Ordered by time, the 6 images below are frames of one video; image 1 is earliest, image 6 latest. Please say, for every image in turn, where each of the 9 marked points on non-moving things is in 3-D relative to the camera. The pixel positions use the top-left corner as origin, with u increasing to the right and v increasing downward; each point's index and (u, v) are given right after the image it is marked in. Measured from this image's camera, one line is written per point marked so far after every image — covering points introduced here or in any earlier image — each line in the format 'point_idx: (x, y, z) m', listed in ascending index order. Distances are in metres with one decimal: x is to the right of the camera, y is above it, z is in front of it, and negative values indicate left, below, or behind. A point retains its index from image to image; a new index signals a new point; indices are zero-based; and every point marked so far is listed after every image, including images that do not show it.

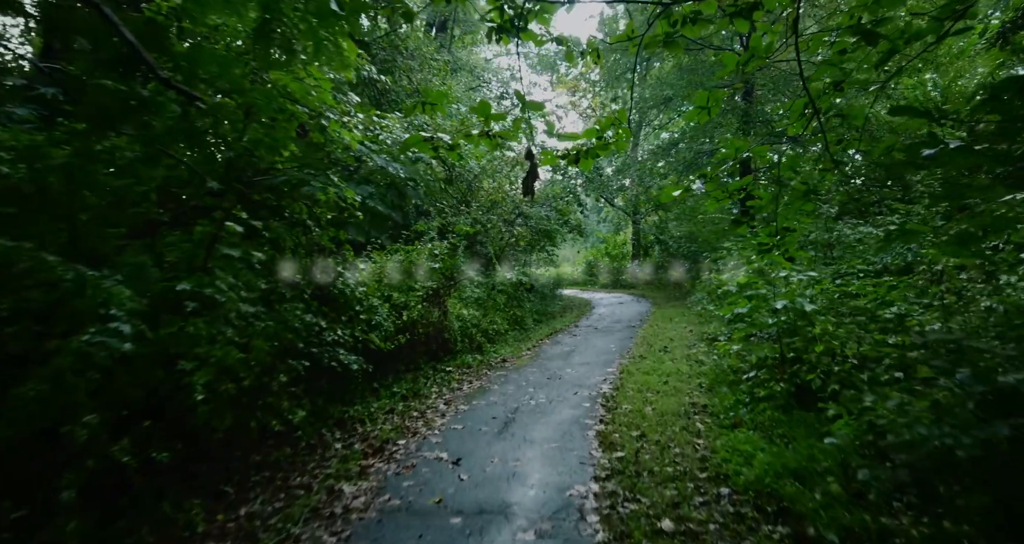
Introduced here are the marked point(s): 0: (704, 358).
0: (+2.9, -1.3, +7.4) m
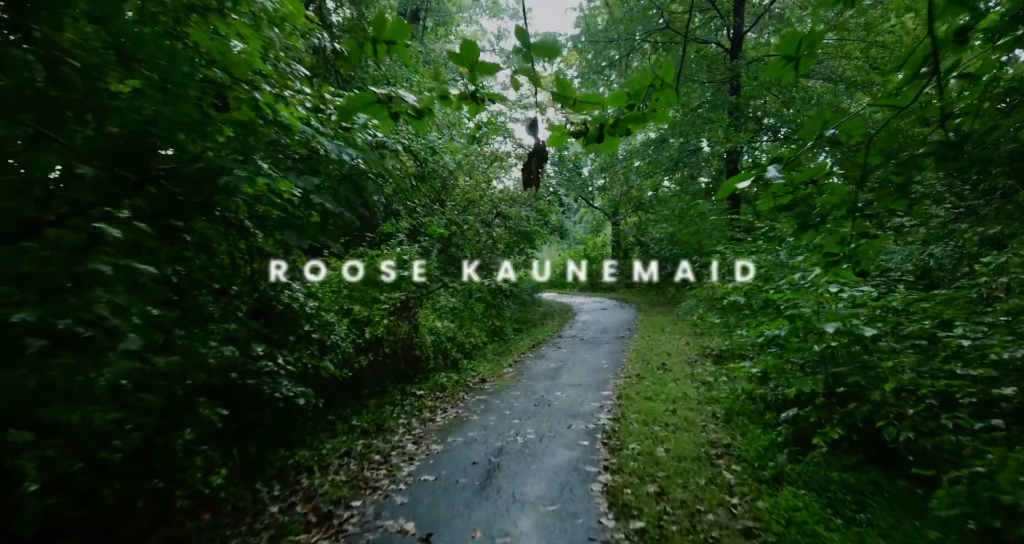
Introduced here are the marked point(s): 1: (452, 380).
0: (+2.7, -1.5, +6.5) m
1: (-1.0, -1.8, +8.0) m
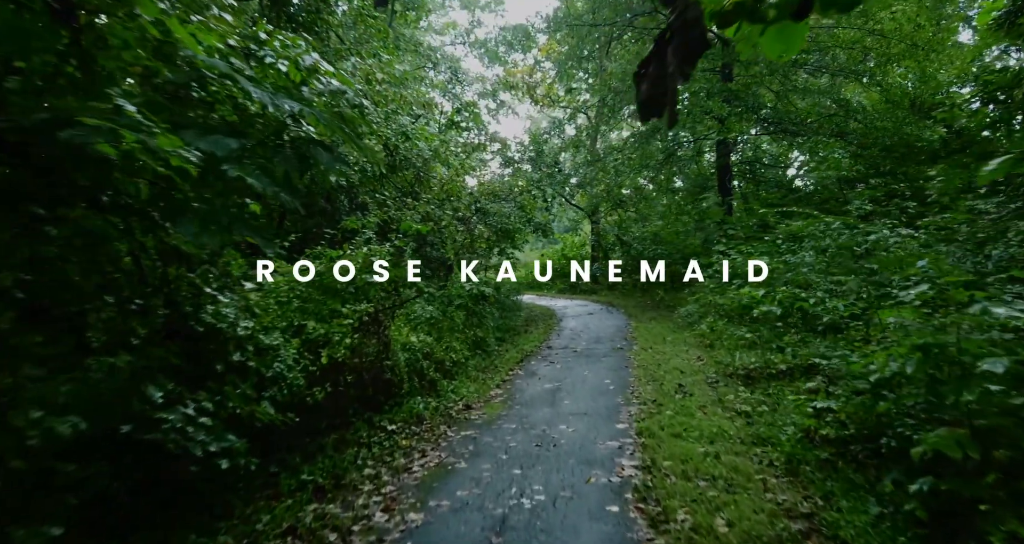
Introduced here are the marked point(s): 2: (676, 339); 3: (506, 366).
0: (+2.6, -1.5, +5.4) m
1: (-1.1, -1.8, +6.6) m
2: (+3.2, -1.3, +9.5) m
3: (-0.1, -1.7, +8.9) m
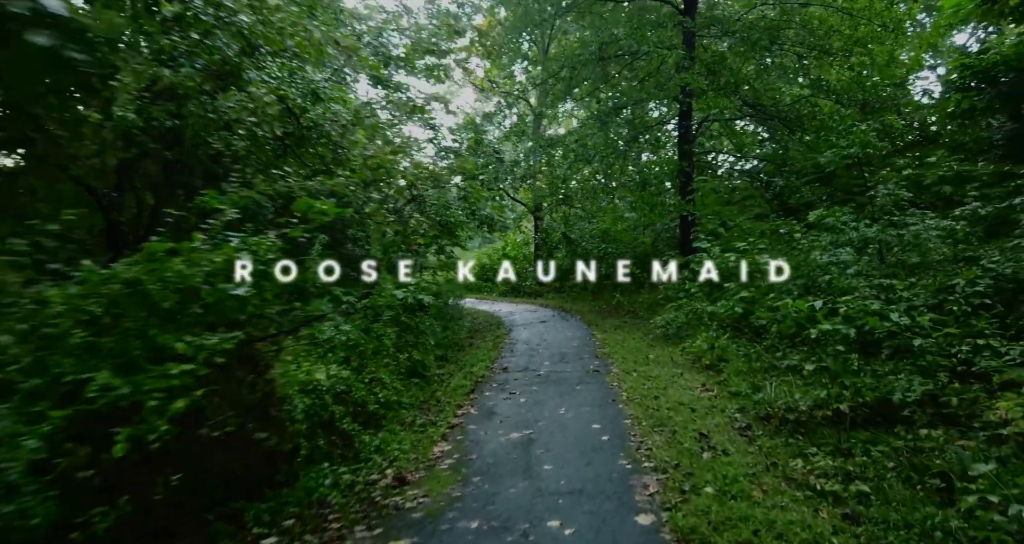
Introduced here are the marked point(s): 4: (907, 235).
0: (+2.3, -1.6, +3.6) m
1: (-1.5, -1.9, +4.3) m
2: (+2.4, -1.4, +7.8) m
3: (-0.8, -1.8, +6.7) m
4: (+5.1, +0.5, +6.2) m
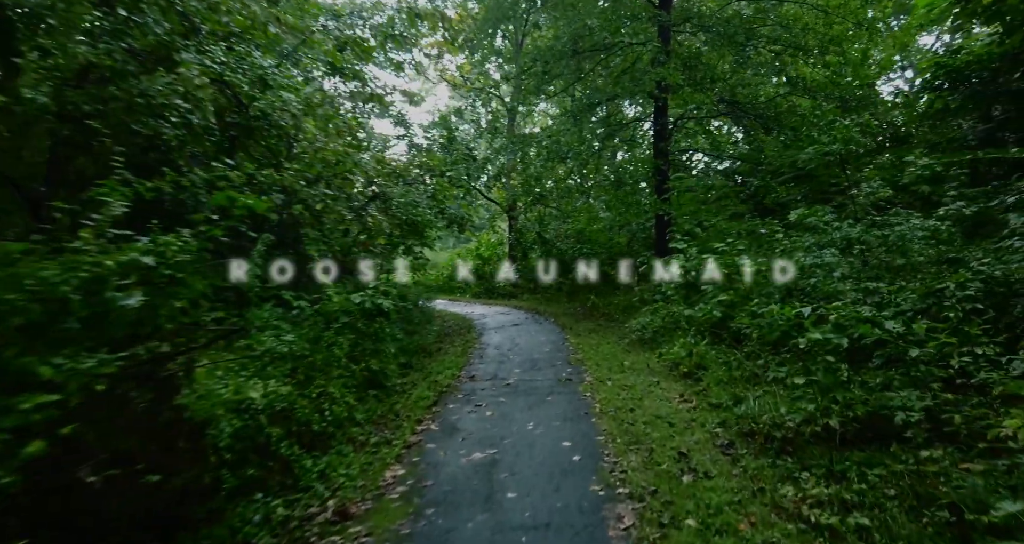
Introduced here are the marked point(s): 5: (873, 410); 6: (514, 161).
0: (+2.0, -1.6, +3.2) m
1: (-1.8, -1.9, +3.7) m
2: (+1.9, -1.4, +7.3) m
3: (-1.3, -1.8, +6.1) m
4: (+4.6, +0.4, +6.0) m
5: (+2.9, -1.1, +3.9) m
6: (+0.1, +3.4, +14.7) m
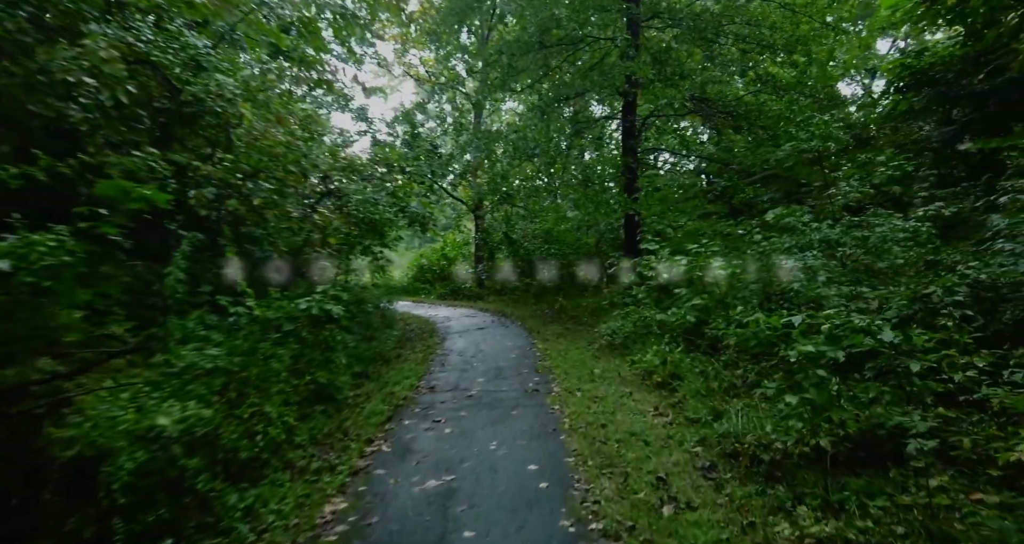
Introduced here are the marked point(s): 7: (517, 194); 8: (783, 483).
0: (+1.8, -1.7, +2.8) m
1: (-2.1, -2.0, +3.0) m
2: (+1.4, -1.4, +6.9) m
3: (-1.7, -1.8, +5.5) m
4: (+4.2, +0.4, +5.7) m
5: (+2.6, -1.2, +3.6) m
6: (-0.9, +3.3, +14.2) m
7: (+0.2, +2.3, +14.4) m
8: (+2.0, -1.6, +3.6) m
